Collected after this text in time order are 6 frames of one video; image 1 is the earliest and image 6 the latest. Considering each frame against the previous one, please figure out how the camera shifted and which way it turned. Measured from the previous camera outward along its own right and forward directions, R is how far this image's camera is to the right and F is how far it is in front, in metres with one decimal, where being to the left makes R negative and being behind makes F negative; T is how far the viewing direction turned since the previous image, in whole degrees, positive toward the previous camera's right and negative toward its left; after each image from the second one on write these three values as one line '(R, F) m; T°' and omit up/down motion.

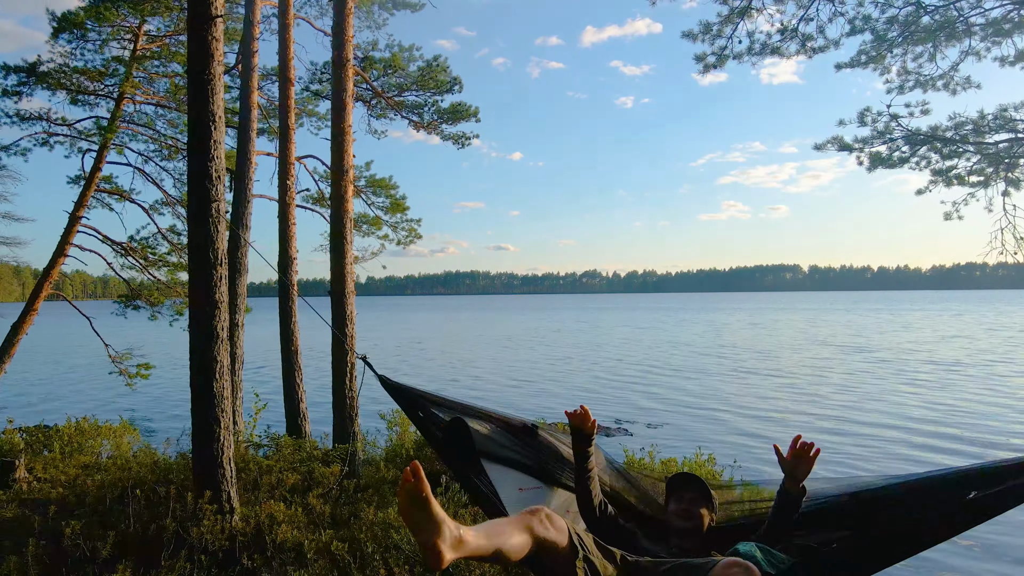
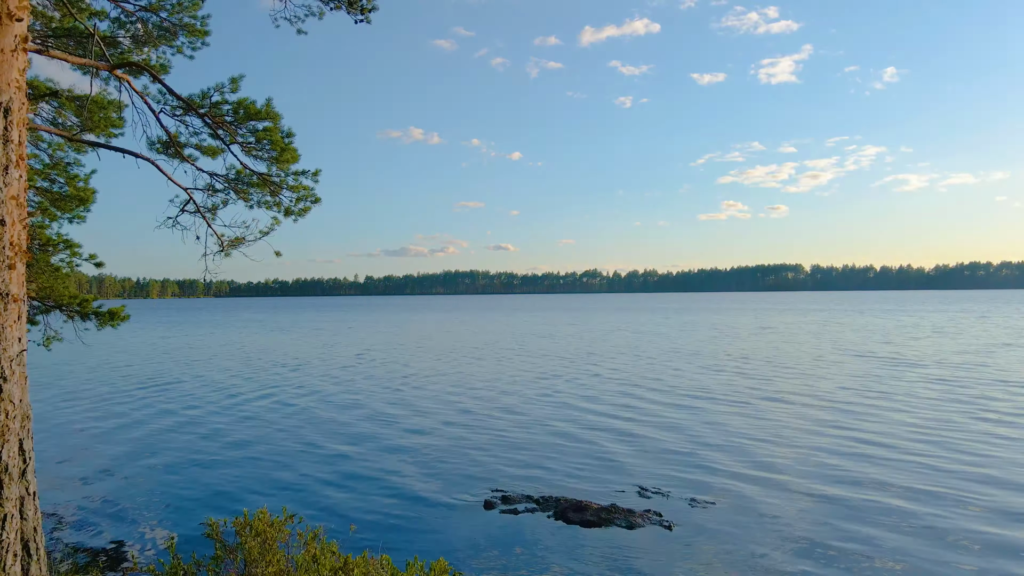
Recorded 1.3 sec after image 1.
(+0.2, +2.3) m; 0°
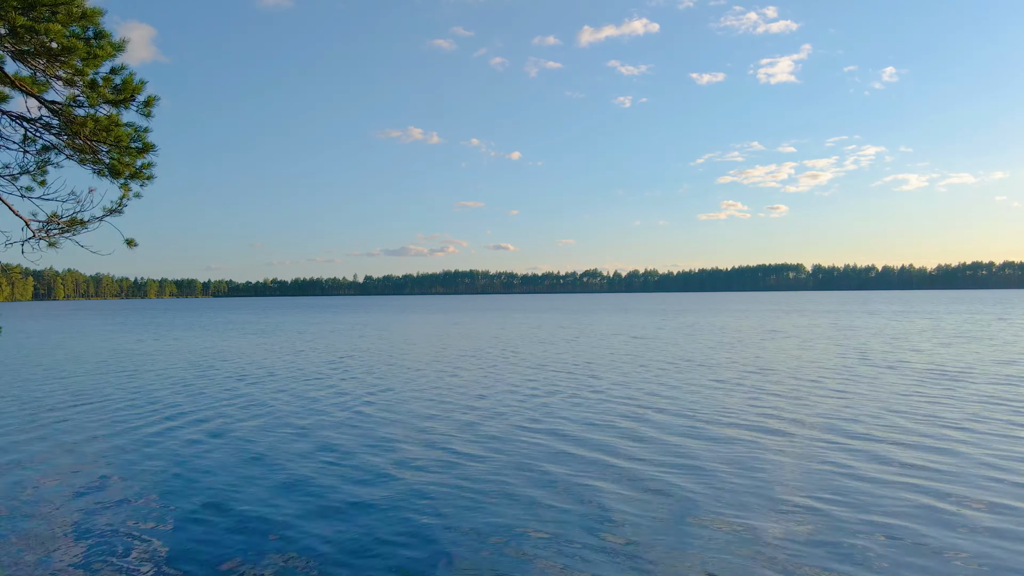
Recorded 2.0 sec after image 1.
(+0.1, +1.4) m; 0°
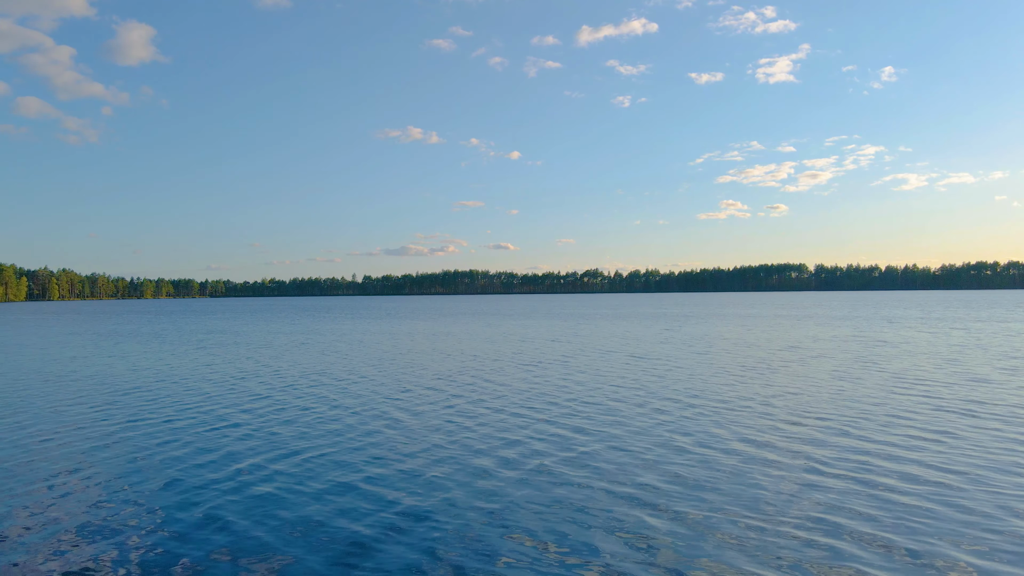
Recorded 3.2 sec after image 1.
(+0.5, +3.0) m; 0°
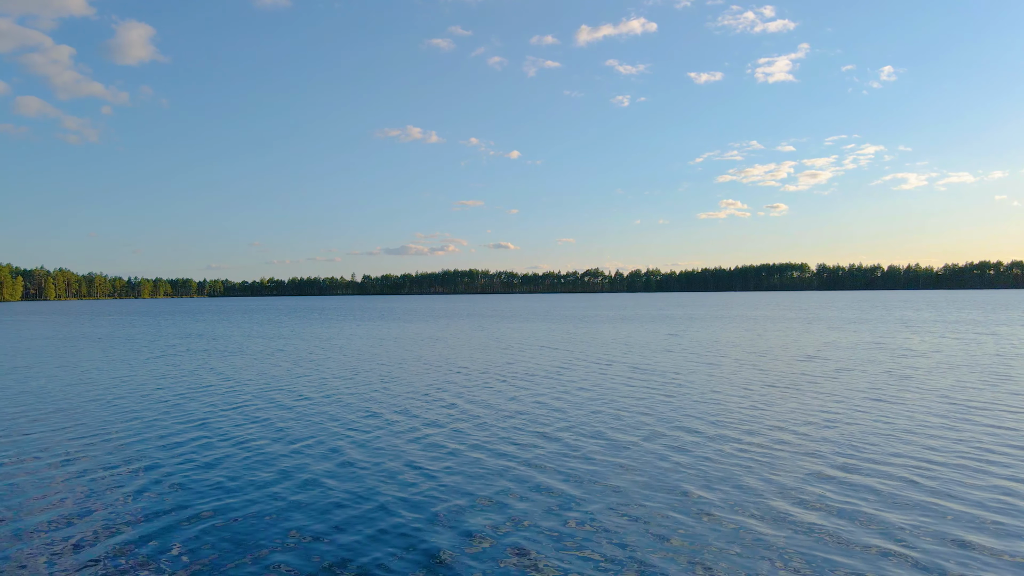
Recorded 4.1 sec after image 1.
(+0.2, +2.0) m; 0°
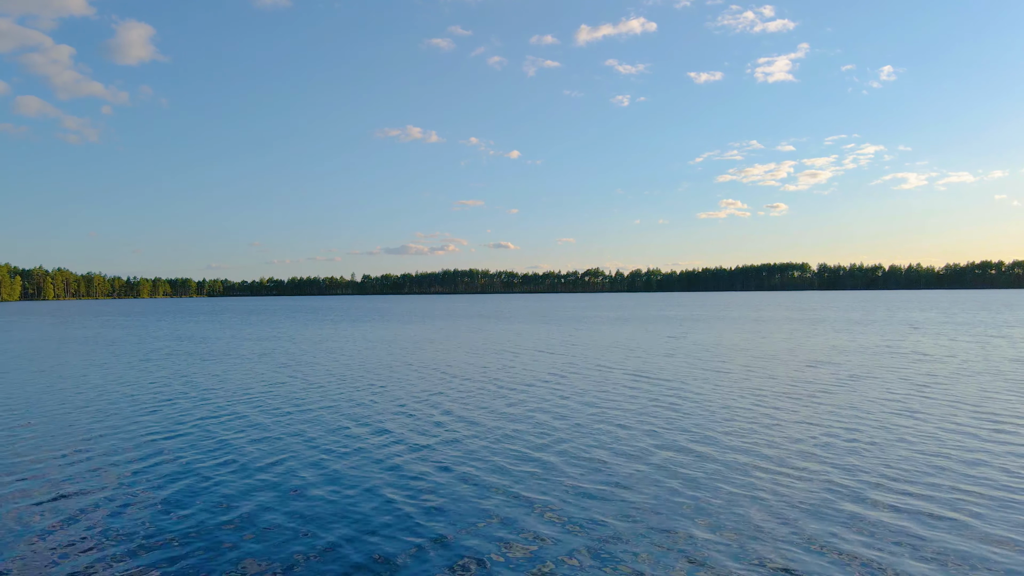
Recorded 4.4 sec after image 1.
(+0.1, +0.8) m; 0°
